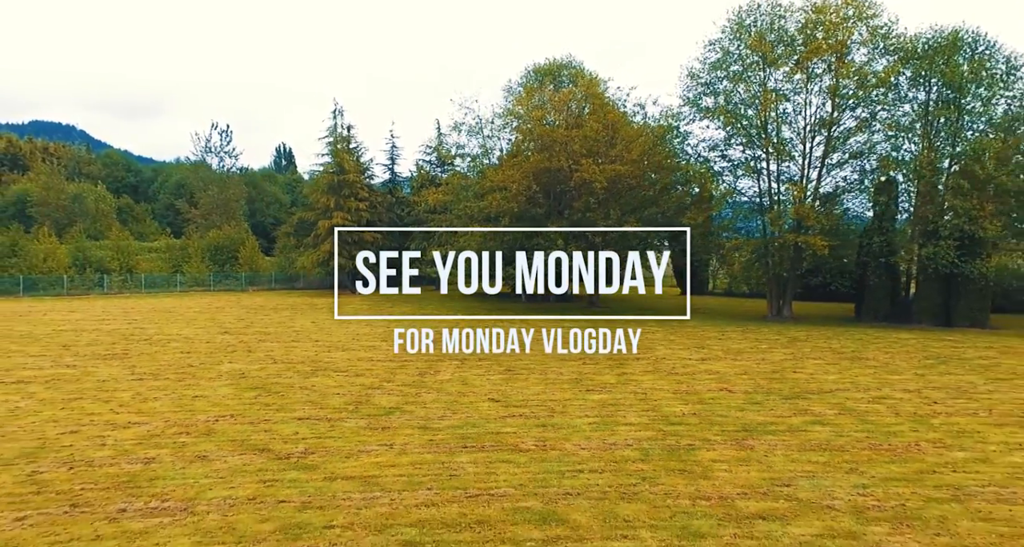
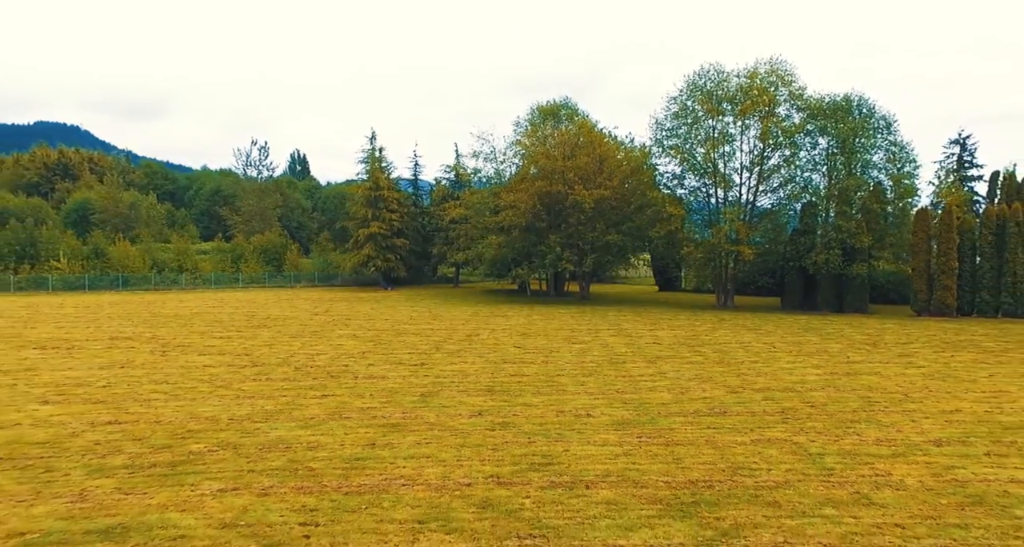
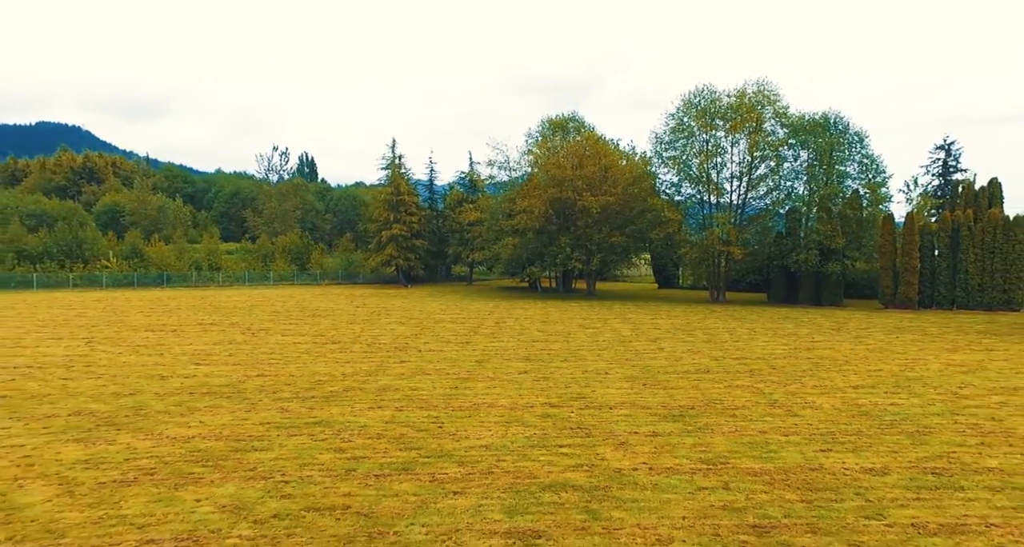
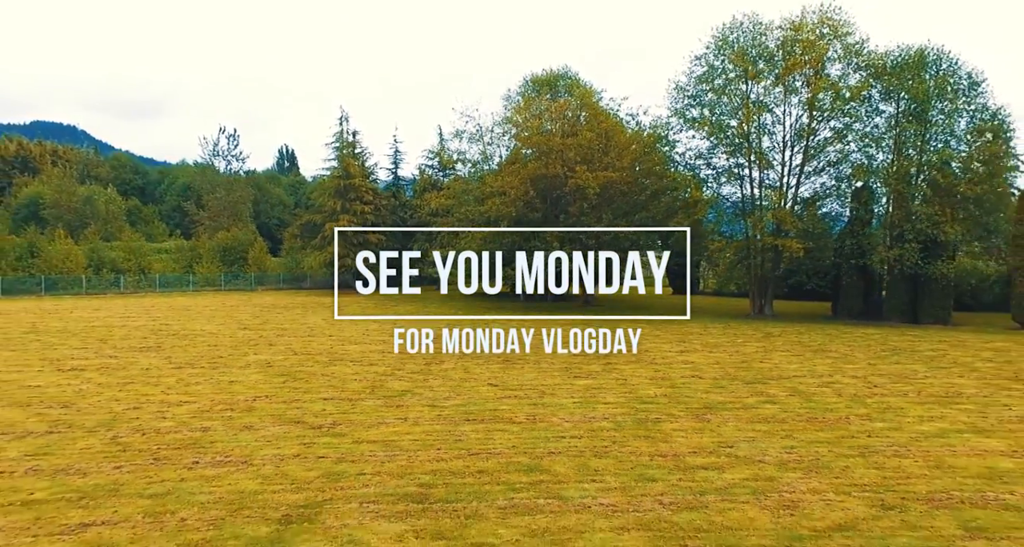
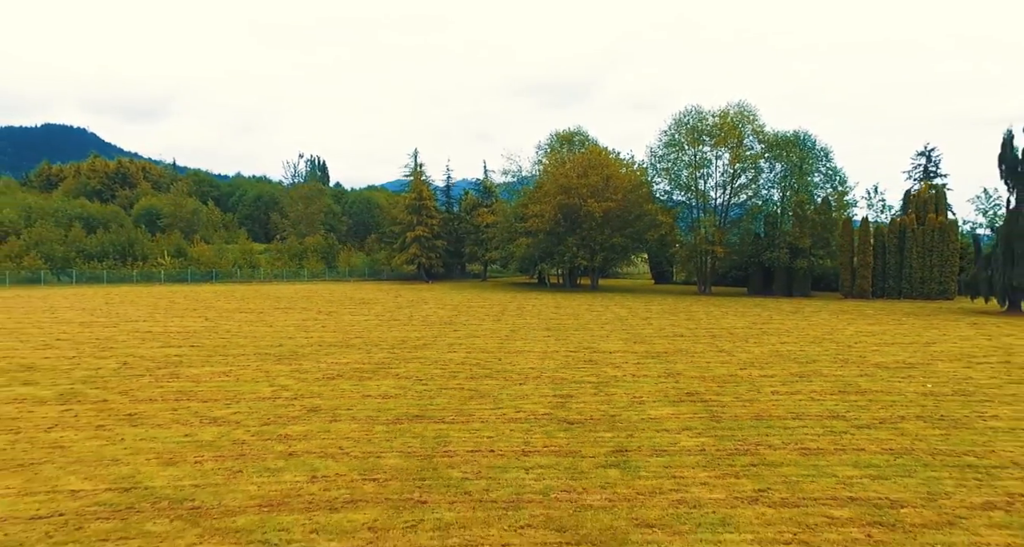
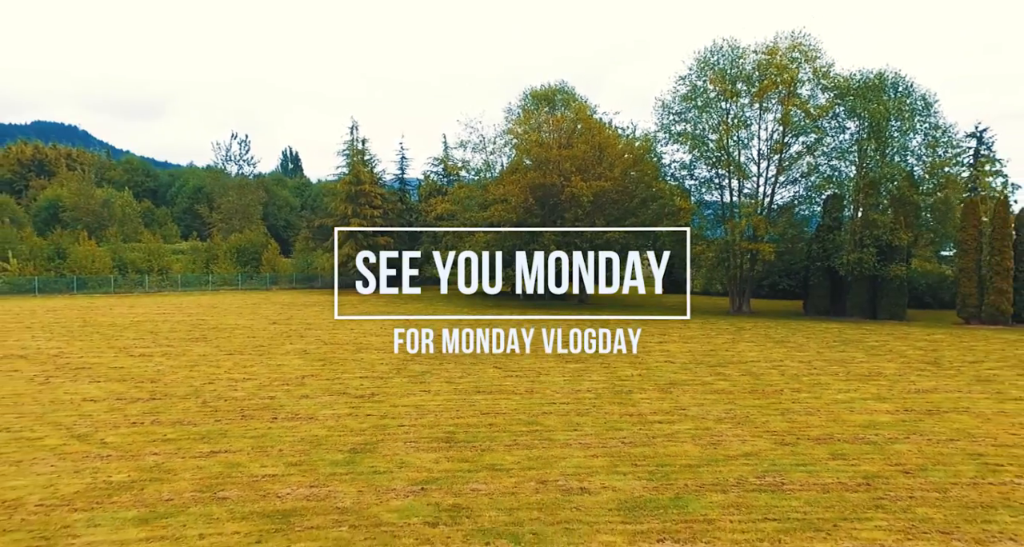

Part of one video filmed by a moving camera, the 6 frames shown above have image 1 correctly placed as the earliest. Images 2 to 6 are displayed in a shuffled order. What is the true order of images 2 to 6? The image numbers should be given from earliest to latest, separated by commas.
4, 6, 2, 3, 5
